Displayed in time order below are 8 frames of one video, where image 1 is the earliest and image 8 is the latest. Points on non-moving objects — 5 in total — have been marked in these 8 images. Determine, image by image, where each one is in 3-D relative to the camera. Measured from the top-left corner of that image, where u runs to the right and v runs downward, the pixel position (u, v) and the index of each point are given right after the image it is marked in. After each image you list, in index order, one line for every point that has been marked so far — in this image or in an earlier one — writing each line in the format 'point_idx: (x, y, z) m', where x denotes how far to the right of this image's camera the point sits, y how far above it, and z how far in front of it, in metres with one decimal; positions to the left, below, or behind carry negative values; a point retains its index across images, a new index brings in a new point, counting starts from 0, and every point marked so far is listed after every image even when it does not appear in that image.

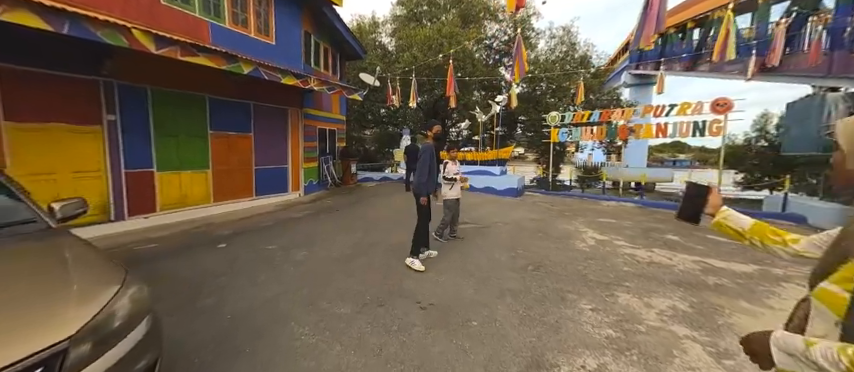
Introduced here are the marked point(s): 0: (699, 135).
0: (+7.6, +1.4, +8.1) m
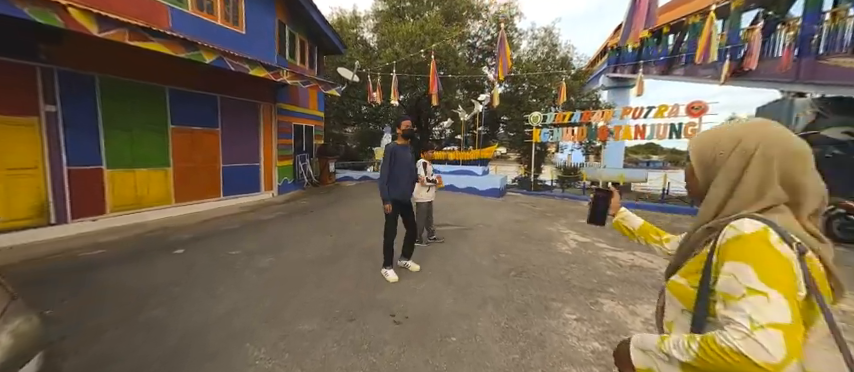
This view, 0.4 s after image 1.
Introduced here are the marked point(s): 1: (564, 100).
0: (+7.1, +1.4, +8.2) m
1: (+6.6, +4.2, +14.0) m
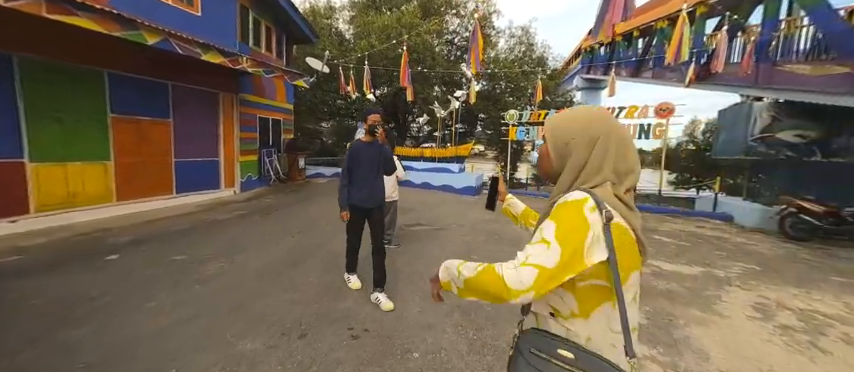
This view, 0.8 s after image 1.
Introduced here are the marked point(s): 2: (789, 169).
0: (+6.4, +1.4, +8.5) m
1: (+5.5, +4.3, +14.1) m
2: (+8.3, +0.4, +6.7) m
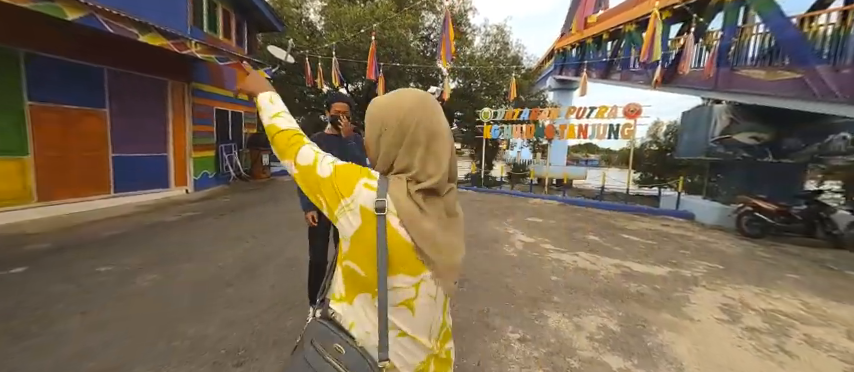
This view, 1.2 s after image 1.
0: (+5.6, +1.5, +8.6) m
1: (+4.3, +4.4, +14.2) m
2: (+7.7, +0.5, +7.1) m
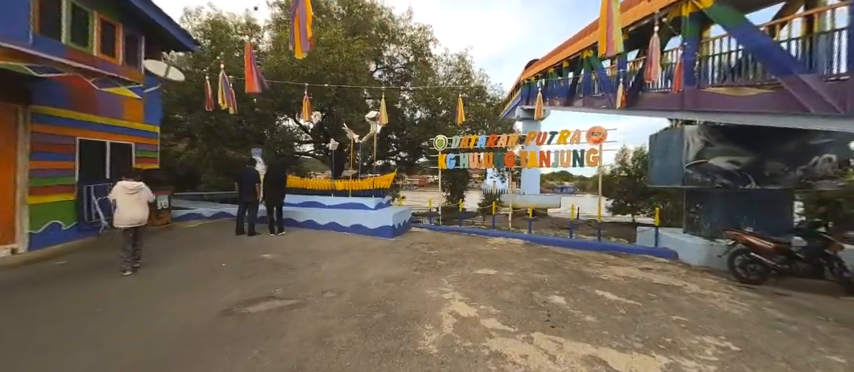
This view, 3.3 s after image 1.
0: (+4.0, +0.6, +7.6) m
1: (+2.3, +2.8, +13.4) m
2: (+6.2, -0.2, +6.1) m
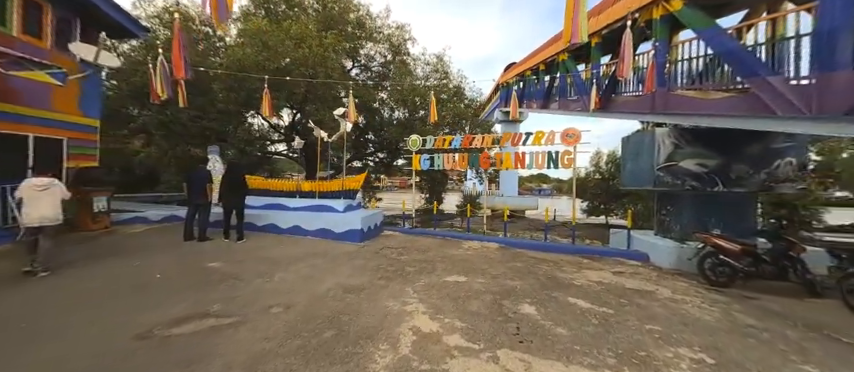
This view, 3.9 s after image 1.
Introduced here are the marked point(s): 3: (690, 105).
0: (+3.3, +0.5, +7.5) m
1: (+1.2, +2.7, +13.1) m
2: (+5.6, -0.3, +6.1) m
3: (+5.1, +1.6, +5.6) m
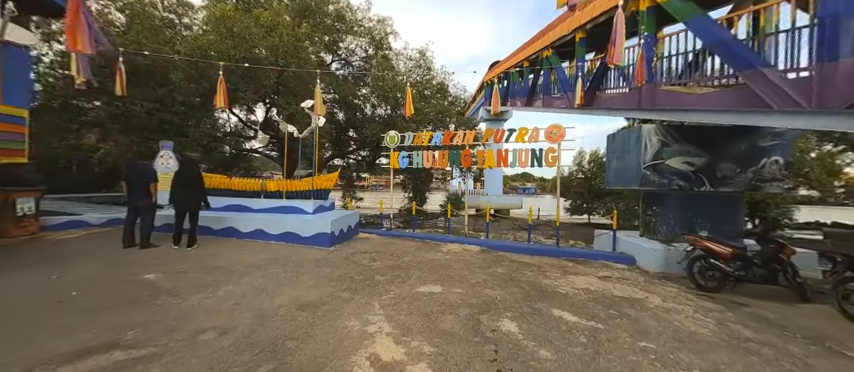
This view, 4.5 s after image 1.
0: (+2.8, +0.5, +7.2) m
1: (+0.4, +2.8, +12.7) m
2: (+5.1, -0.2, +5.9) m
3: (+4.6, +1.6, +5.3) m
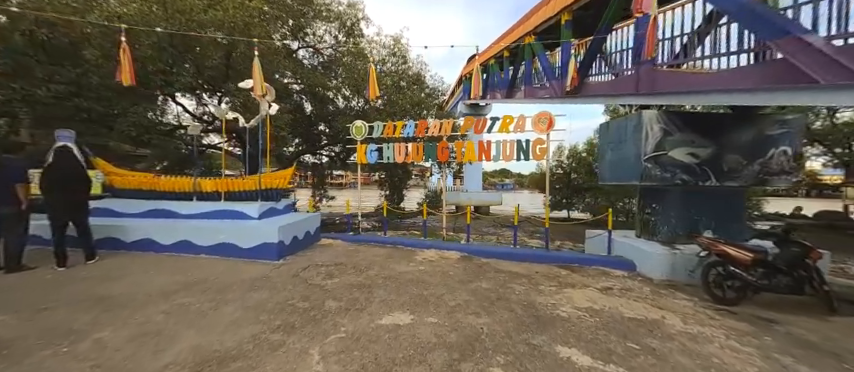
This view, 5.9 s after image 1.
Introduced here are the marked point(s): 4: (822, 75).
0: (+2.1, +0.6, +6.4) m
1: (-0.6, +2.9, +11.7) m
2: (+4.6, -0.1, +5.2) m
3: (+4.1, +1.7, +4.6) m
4: (+4.1, +1.1, +3.0) m
